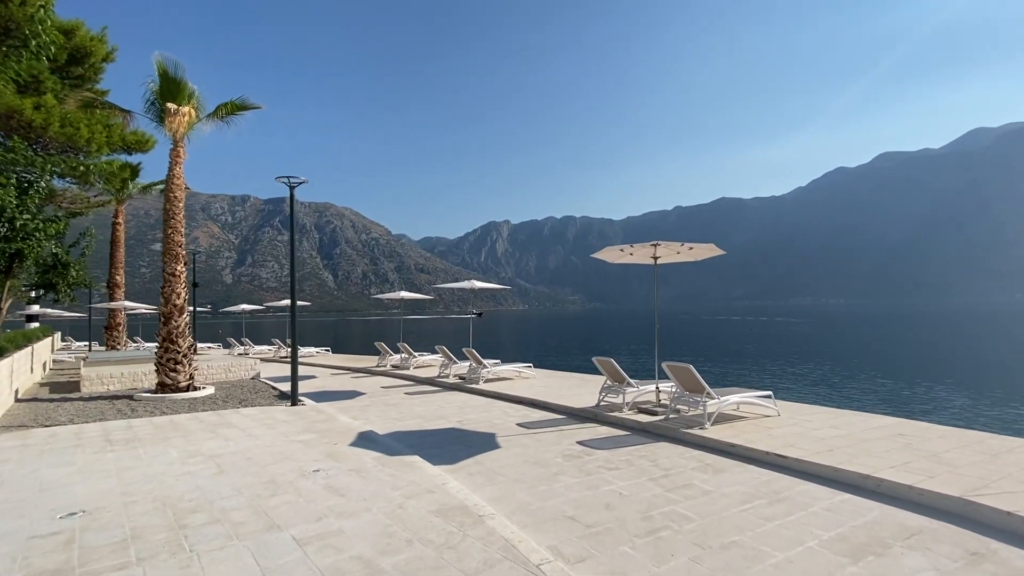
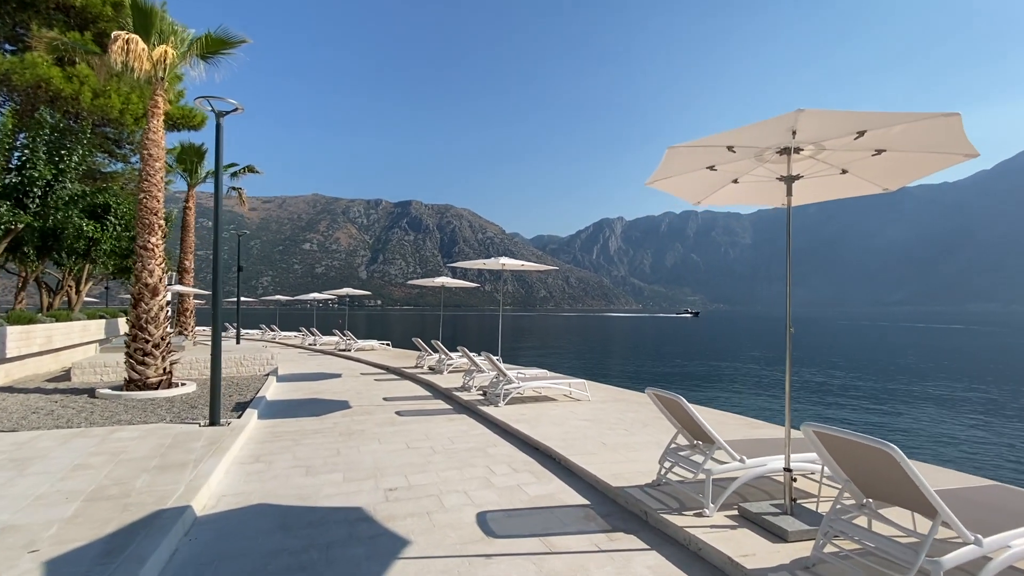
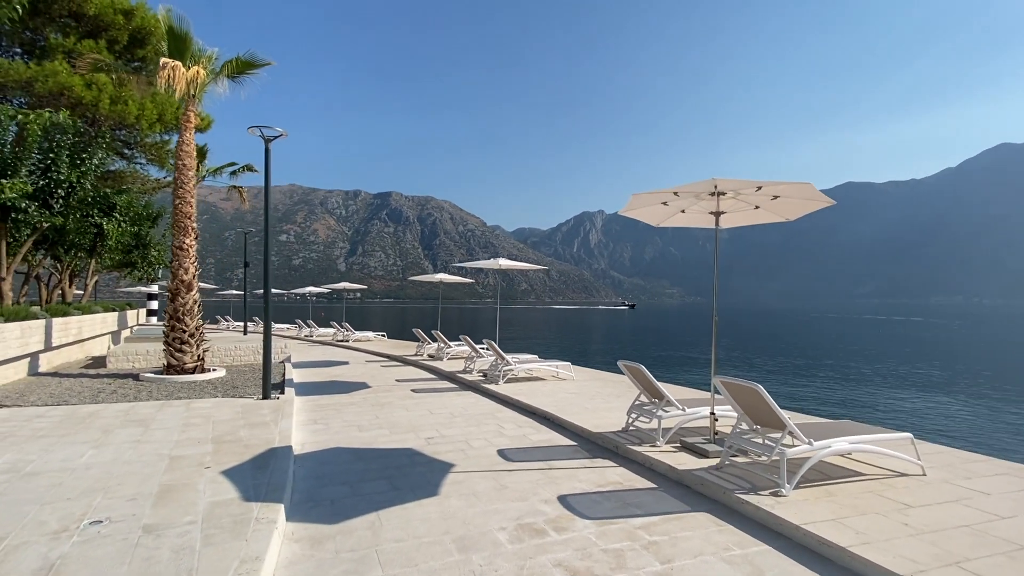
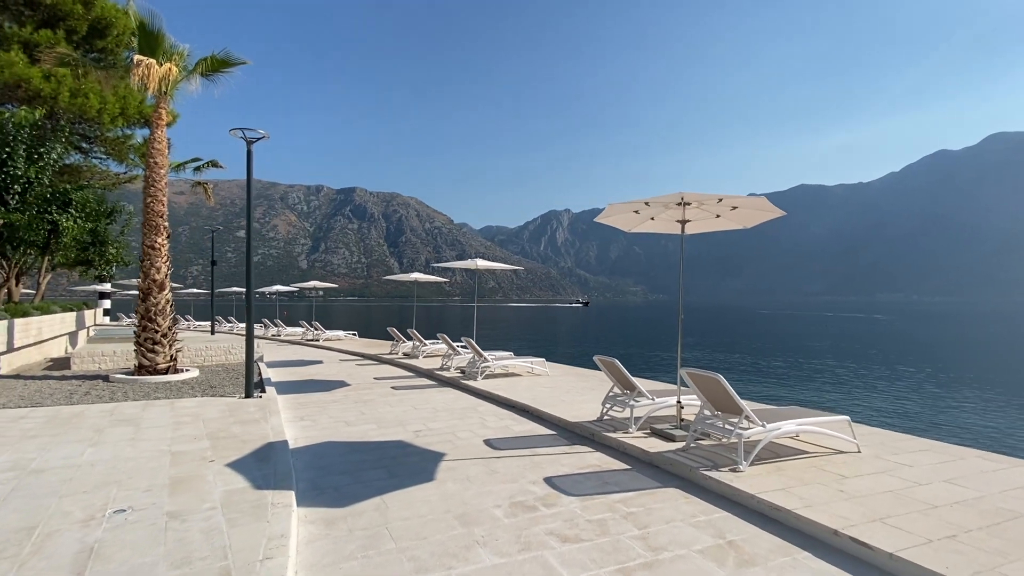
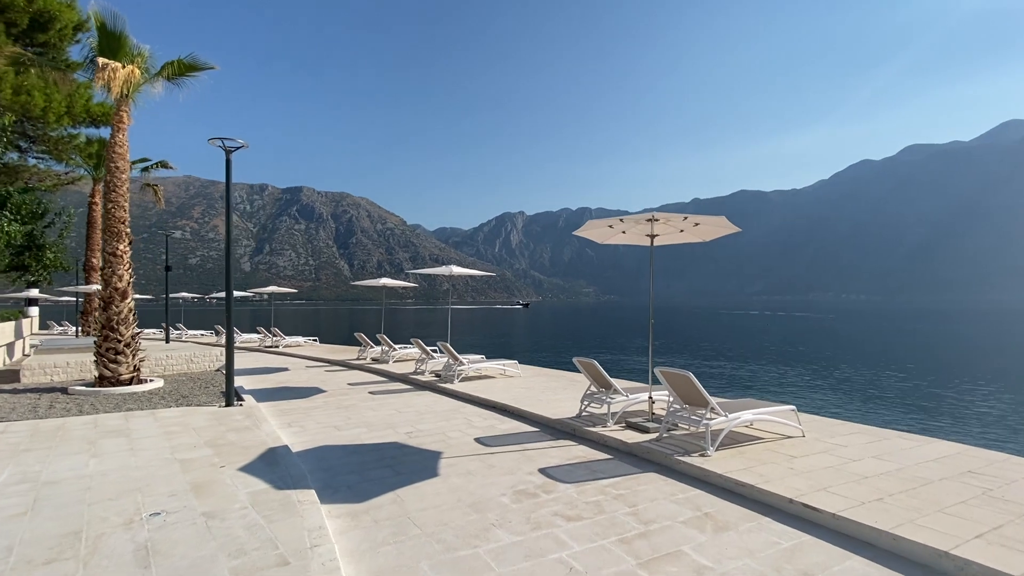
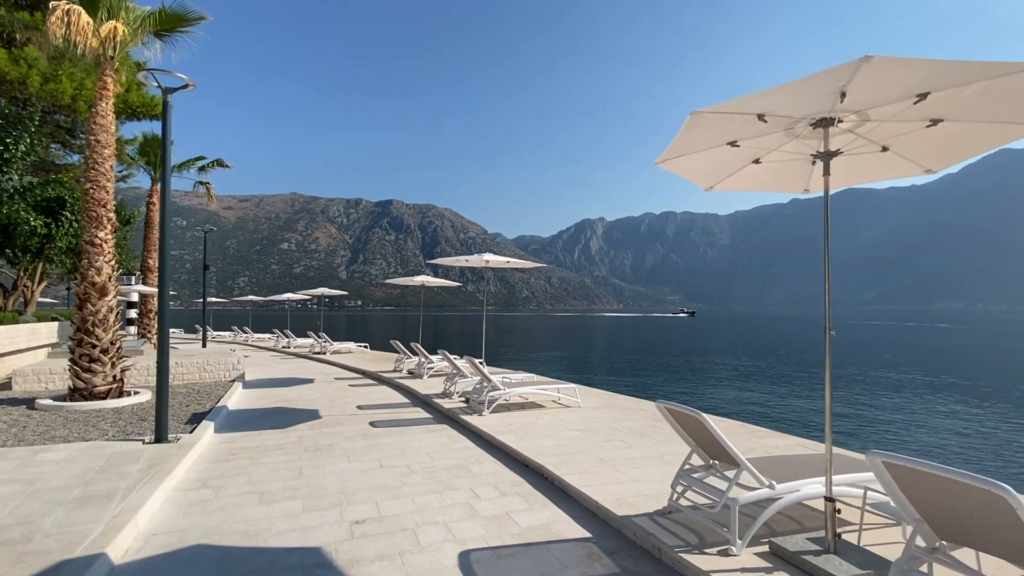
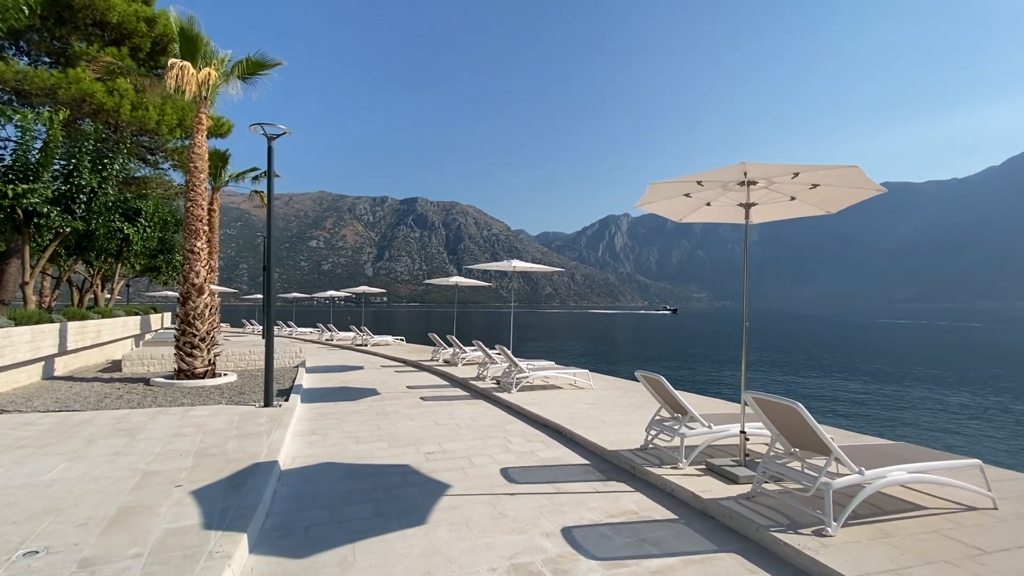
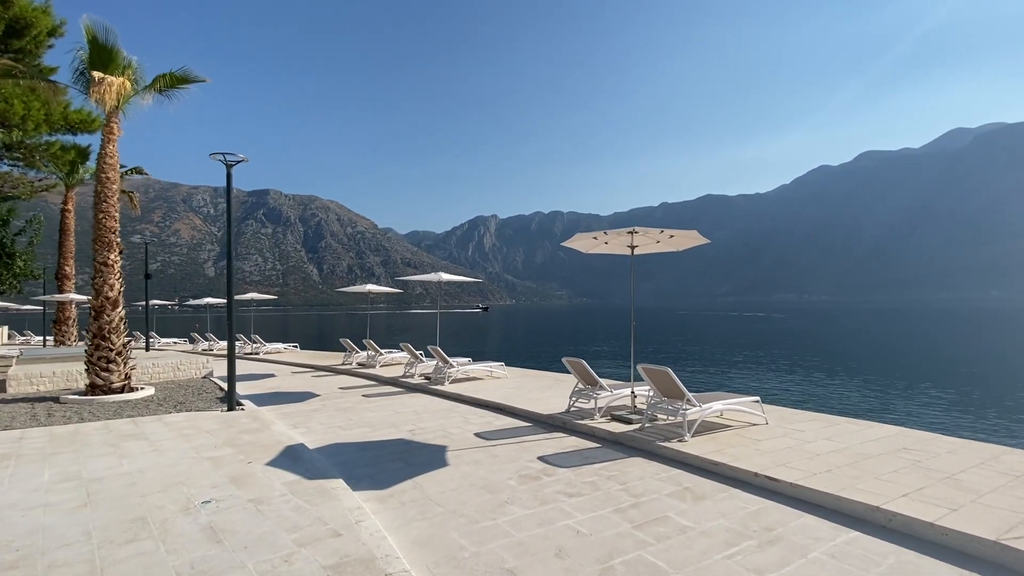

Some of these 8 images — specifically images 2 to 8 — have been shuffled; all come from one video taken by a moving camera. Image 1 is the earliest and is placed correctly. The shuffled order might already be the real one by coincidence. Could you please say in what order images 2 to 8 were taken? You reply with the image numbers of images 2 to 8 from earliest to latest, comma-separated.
8, 5, 4, 3, 7, 2, 6
